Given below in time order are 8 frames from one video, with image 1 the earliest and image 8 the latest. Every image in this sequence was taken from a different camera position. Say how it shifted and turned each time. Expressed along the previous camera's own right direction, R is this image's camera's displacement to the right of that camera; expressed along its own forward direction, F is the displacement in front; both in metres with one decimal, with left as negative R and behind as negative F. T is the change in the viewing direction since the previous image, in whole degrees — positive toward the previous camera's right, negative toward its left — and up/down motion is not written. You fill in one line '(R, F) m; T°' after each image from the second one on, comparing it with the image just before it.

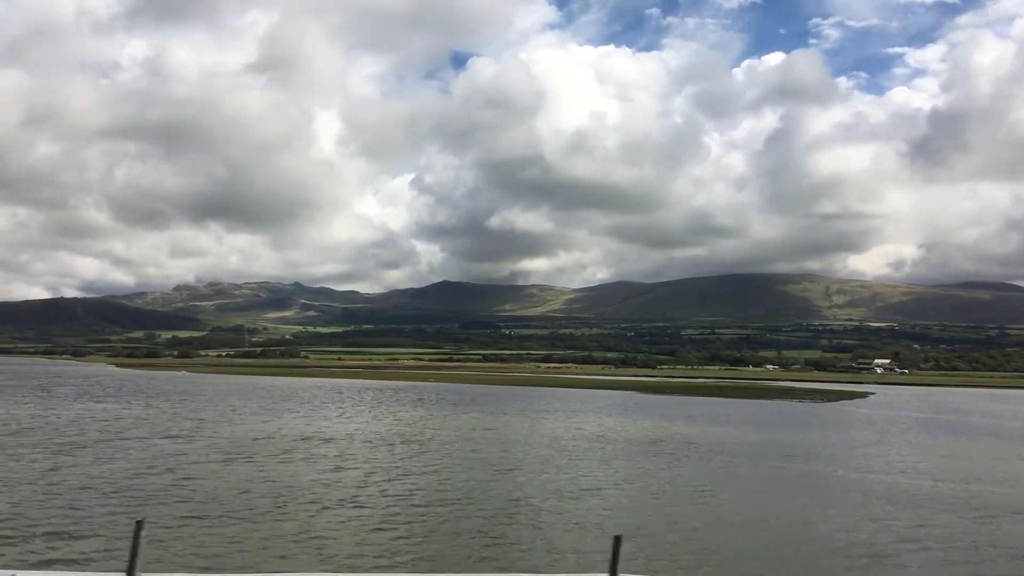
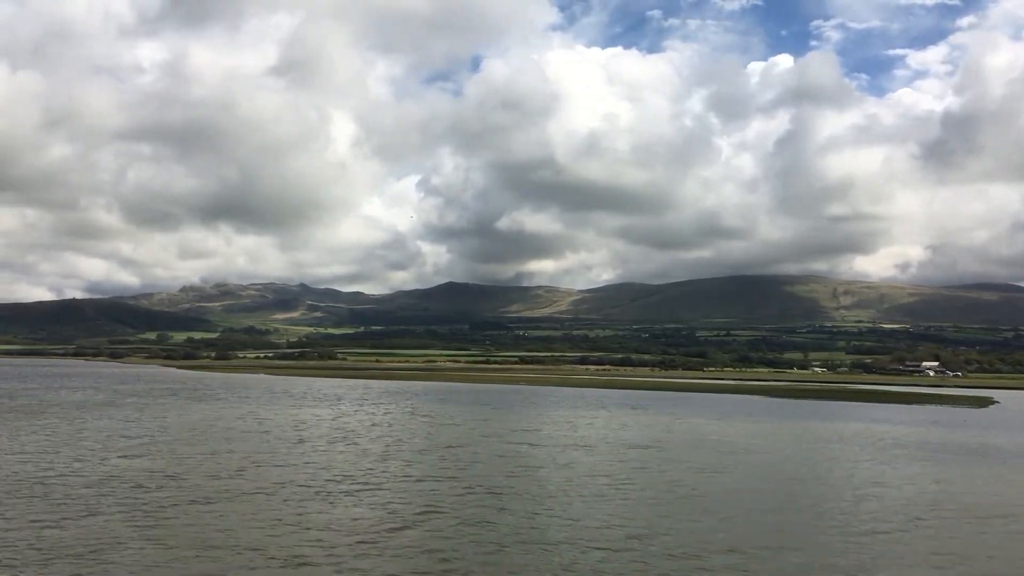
(-12.7, -0.4) m; 0°
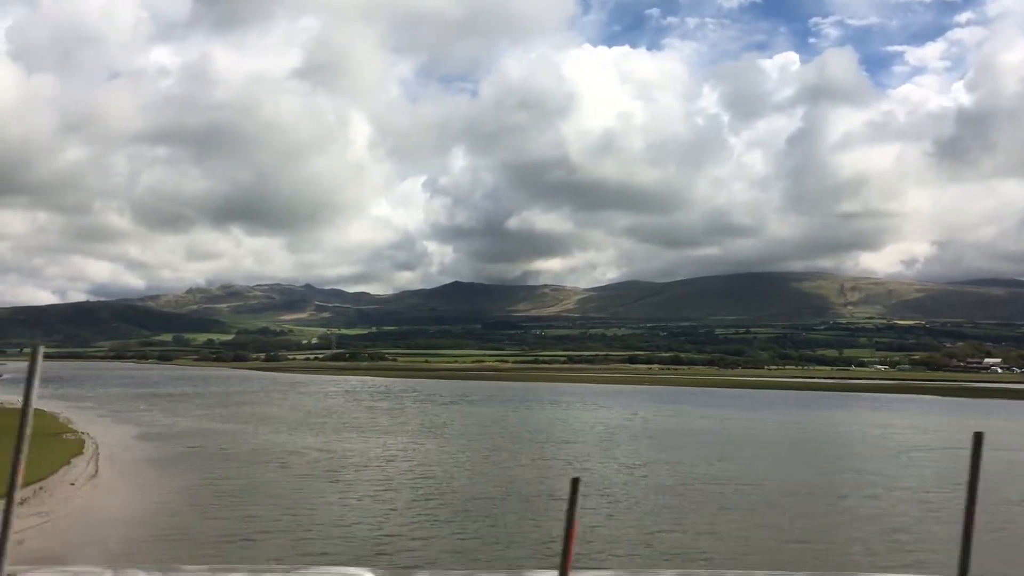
(-16.8, -0.1) m; 0°
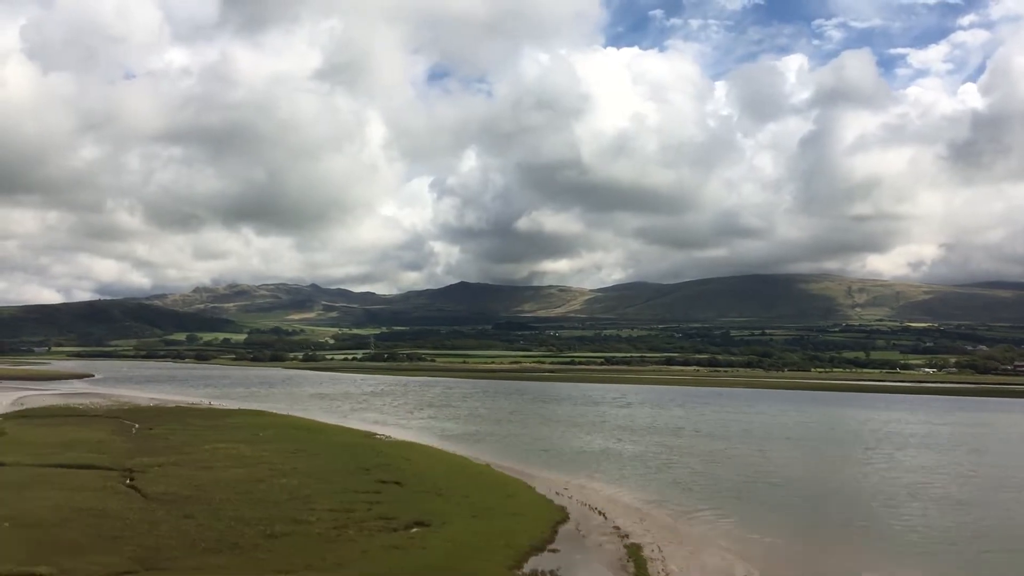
(-12.7, -0.2) m; 0°
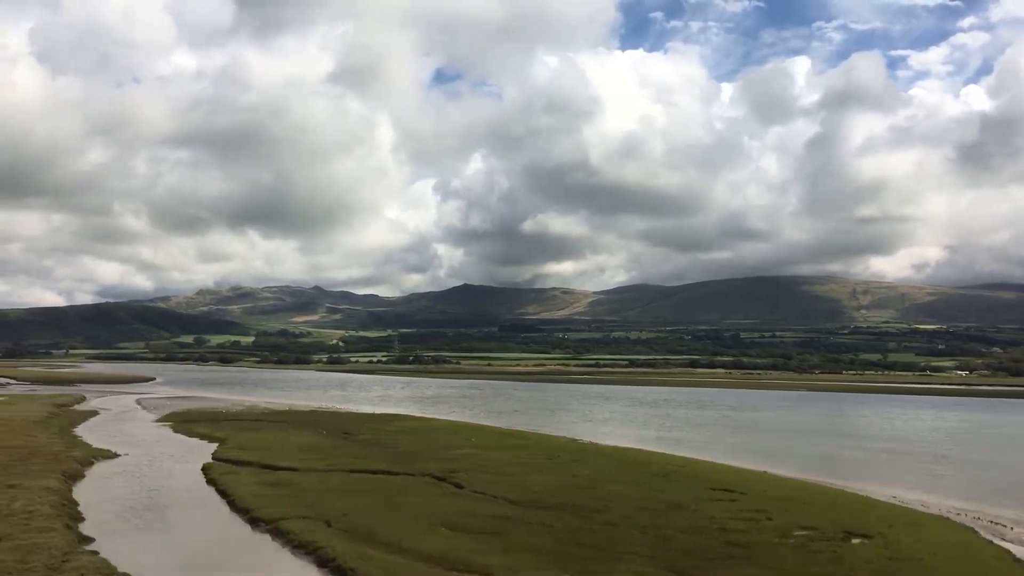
(-8.5, -0.1) m; 0°
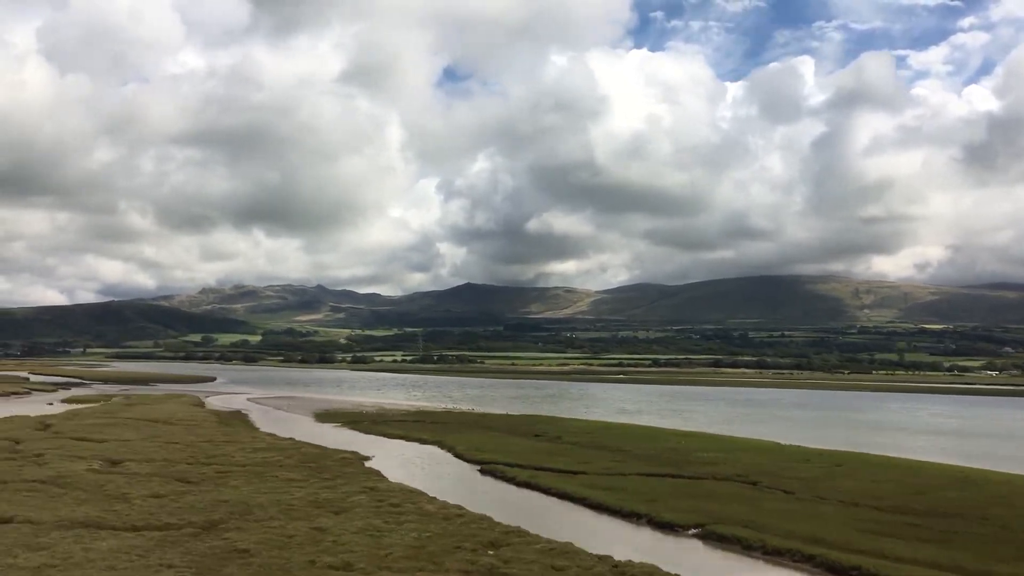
(-8.6, -0.2) m; 0°
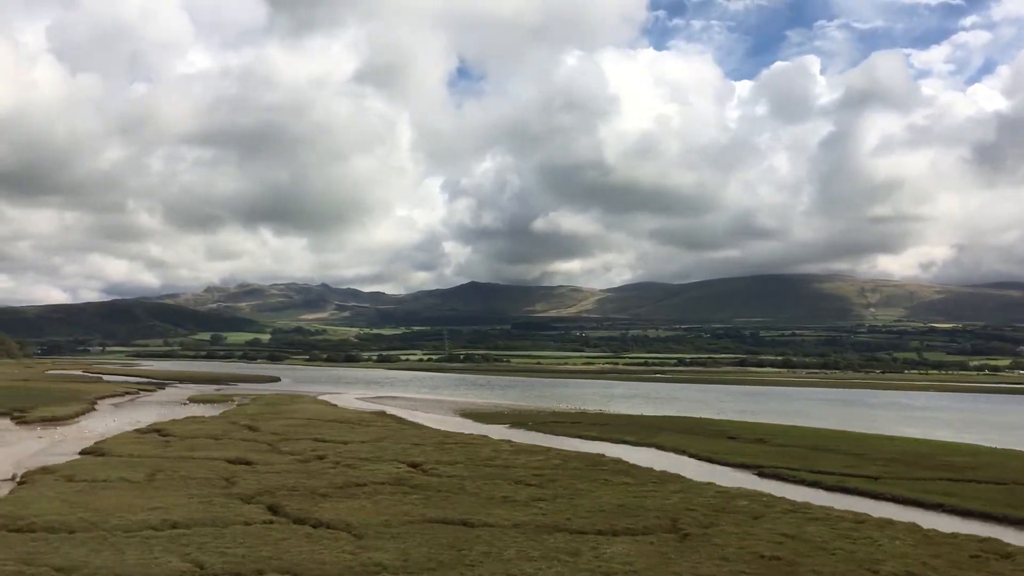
(-8.7, -0.2) m; 0°
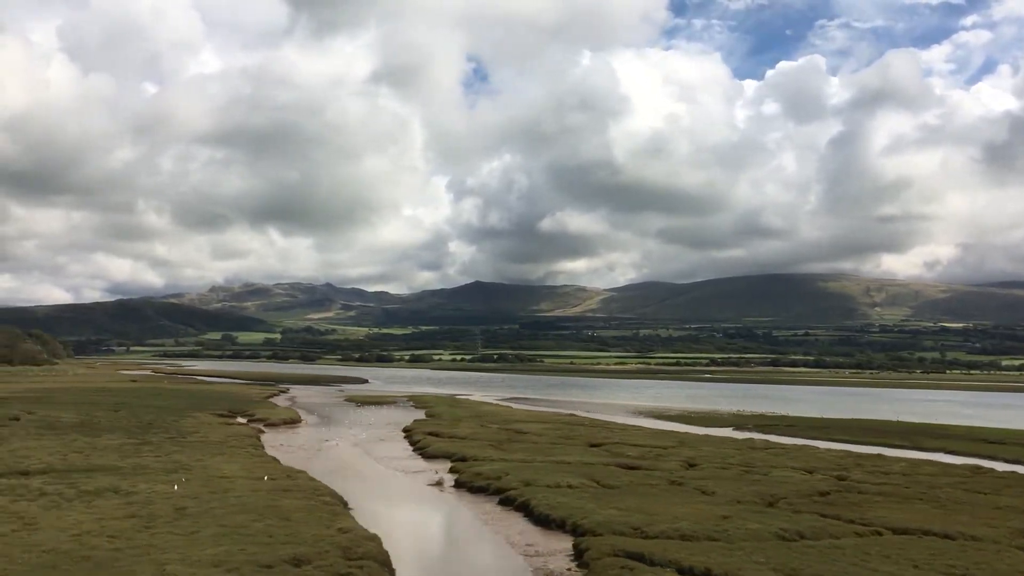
(-11.6, -0.1) m; 0°
